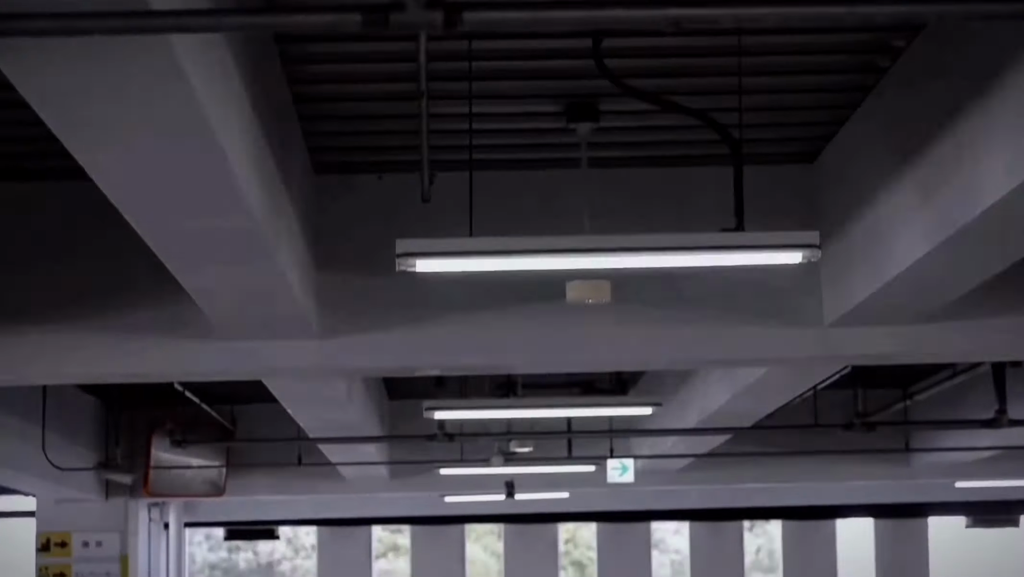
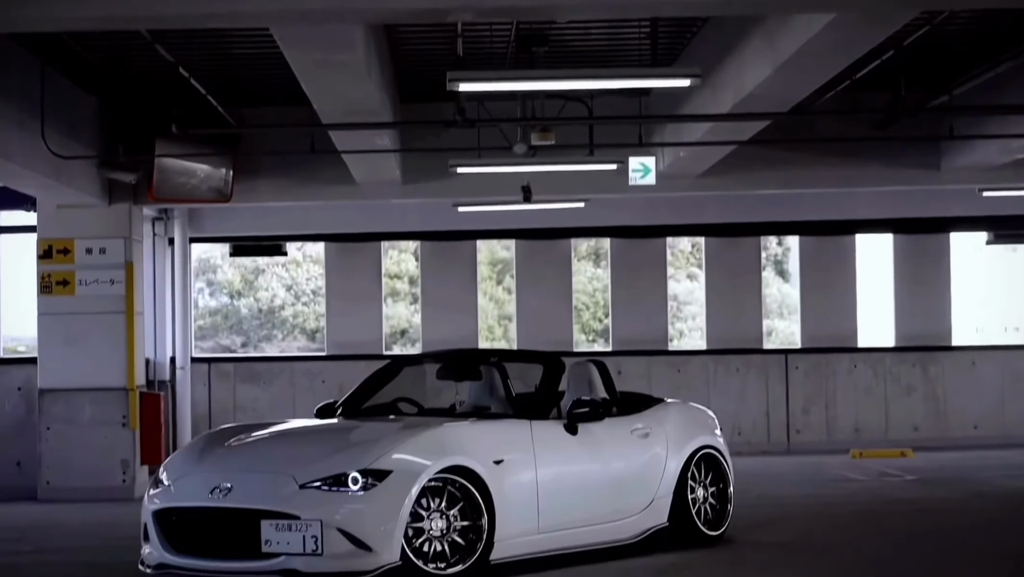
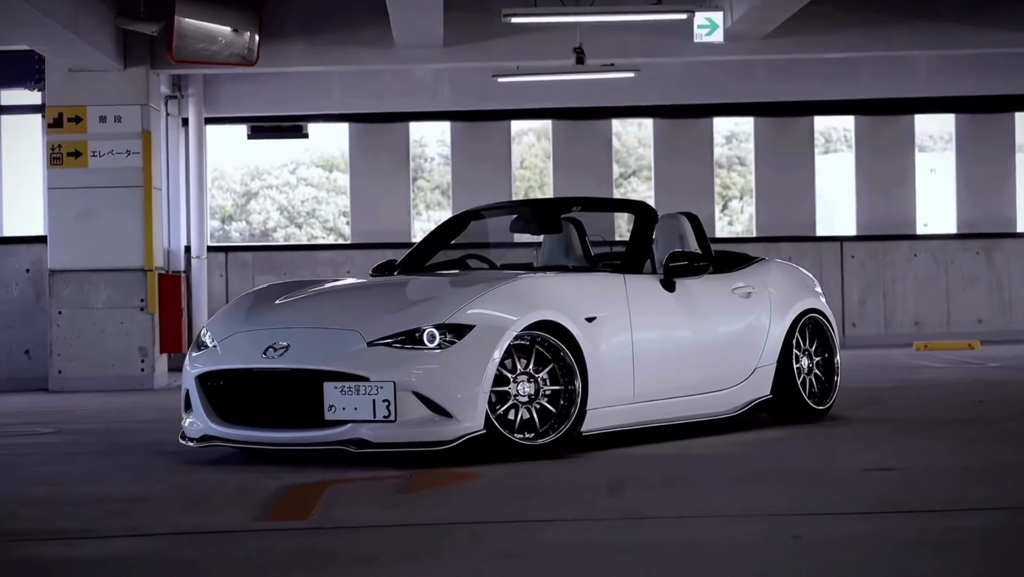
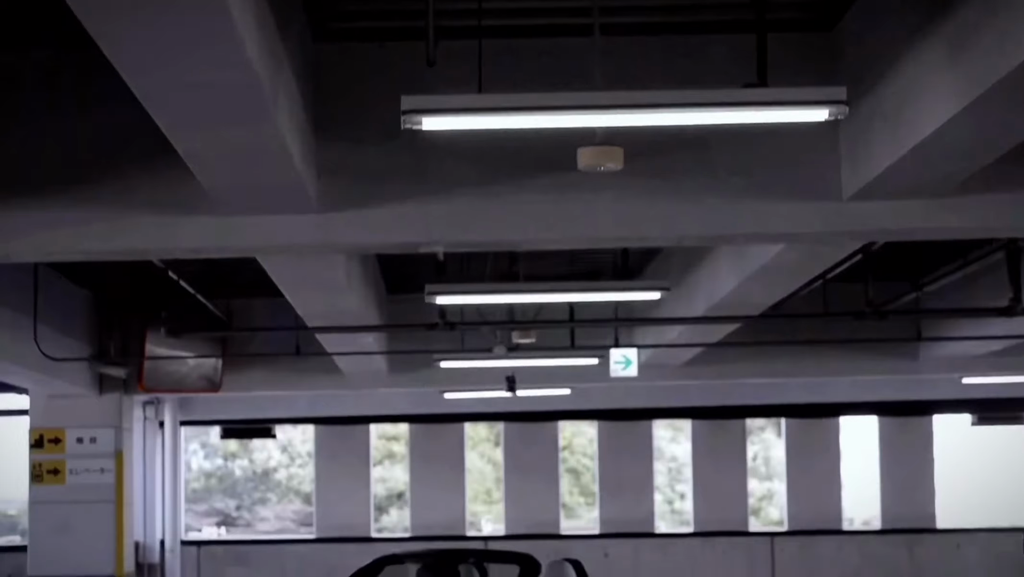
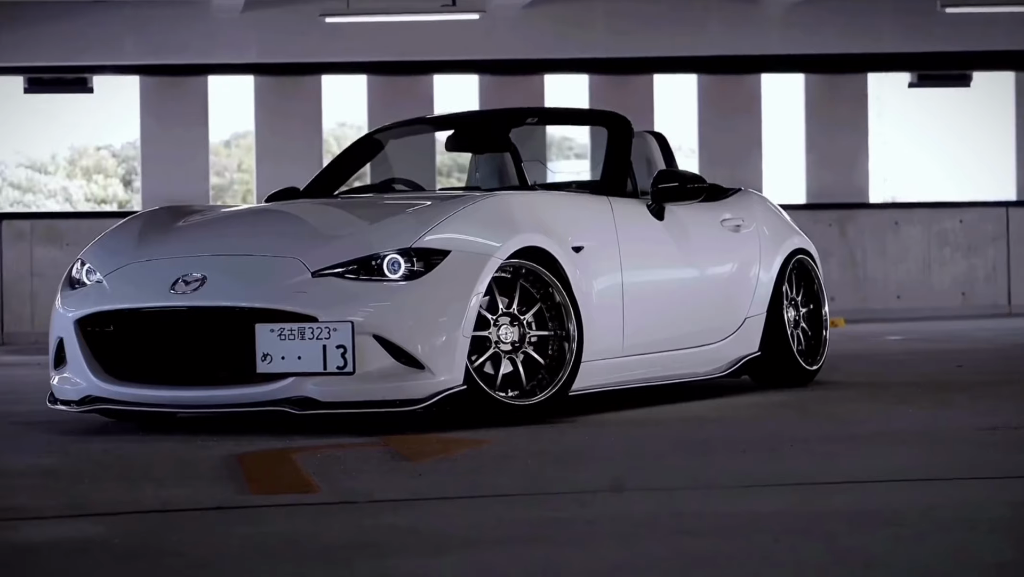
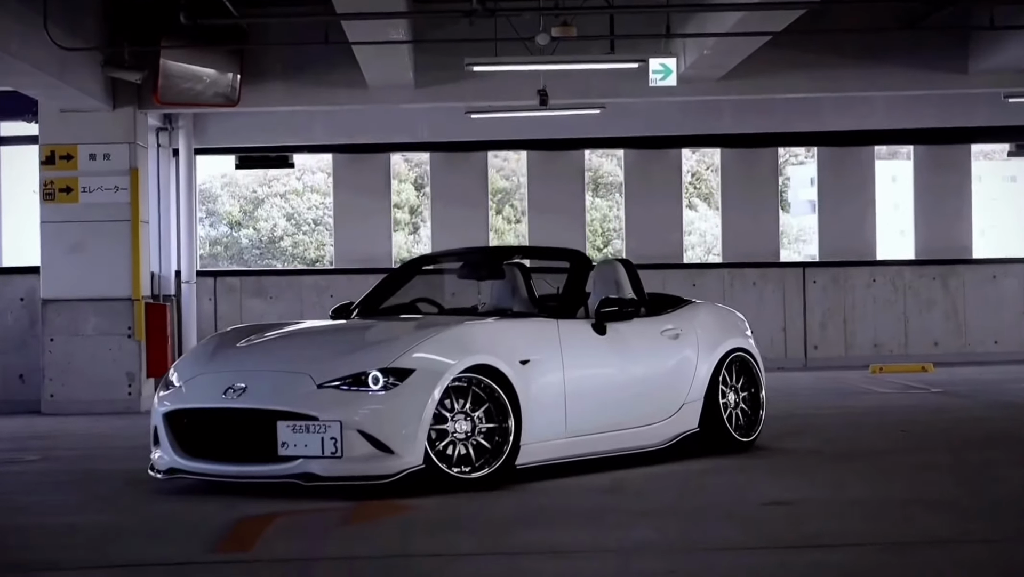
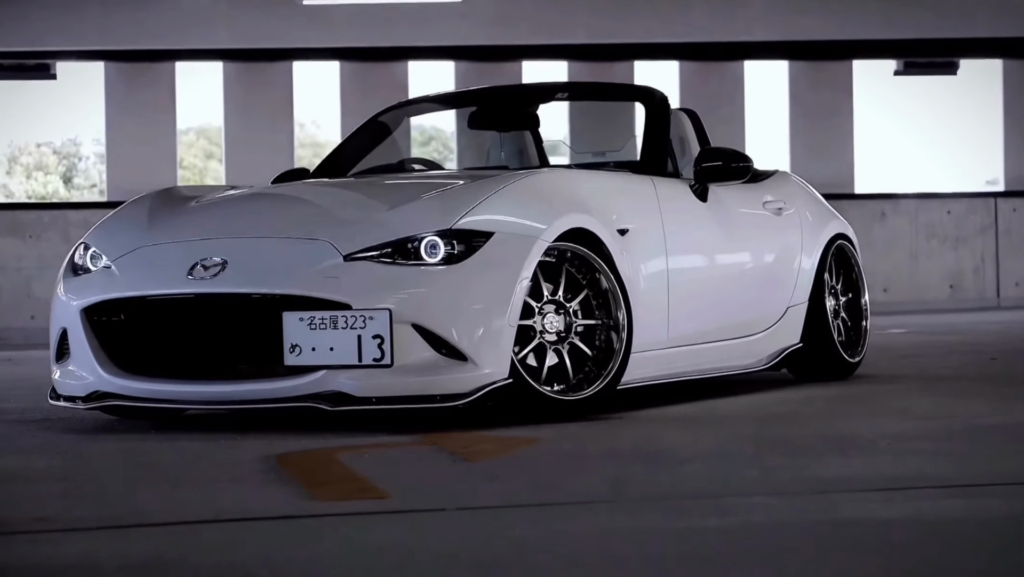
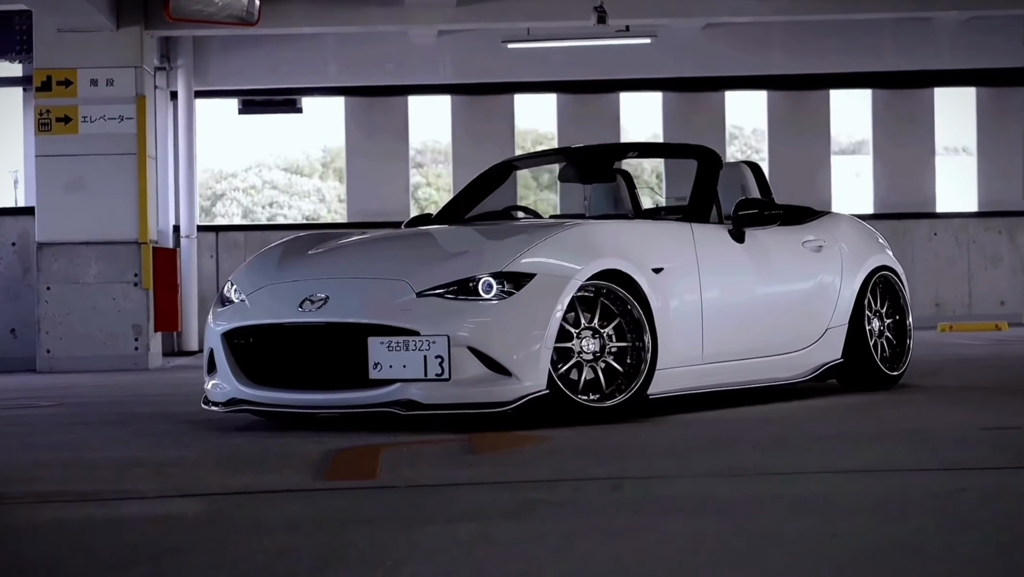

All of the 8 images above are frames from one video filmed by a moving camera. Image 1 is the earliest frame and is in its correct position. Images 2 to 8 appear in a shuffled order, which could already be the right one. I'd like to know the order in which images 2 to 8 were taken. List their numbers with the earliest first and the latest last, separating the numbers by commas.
4, 2, 6, 3, 8, 5, 7
